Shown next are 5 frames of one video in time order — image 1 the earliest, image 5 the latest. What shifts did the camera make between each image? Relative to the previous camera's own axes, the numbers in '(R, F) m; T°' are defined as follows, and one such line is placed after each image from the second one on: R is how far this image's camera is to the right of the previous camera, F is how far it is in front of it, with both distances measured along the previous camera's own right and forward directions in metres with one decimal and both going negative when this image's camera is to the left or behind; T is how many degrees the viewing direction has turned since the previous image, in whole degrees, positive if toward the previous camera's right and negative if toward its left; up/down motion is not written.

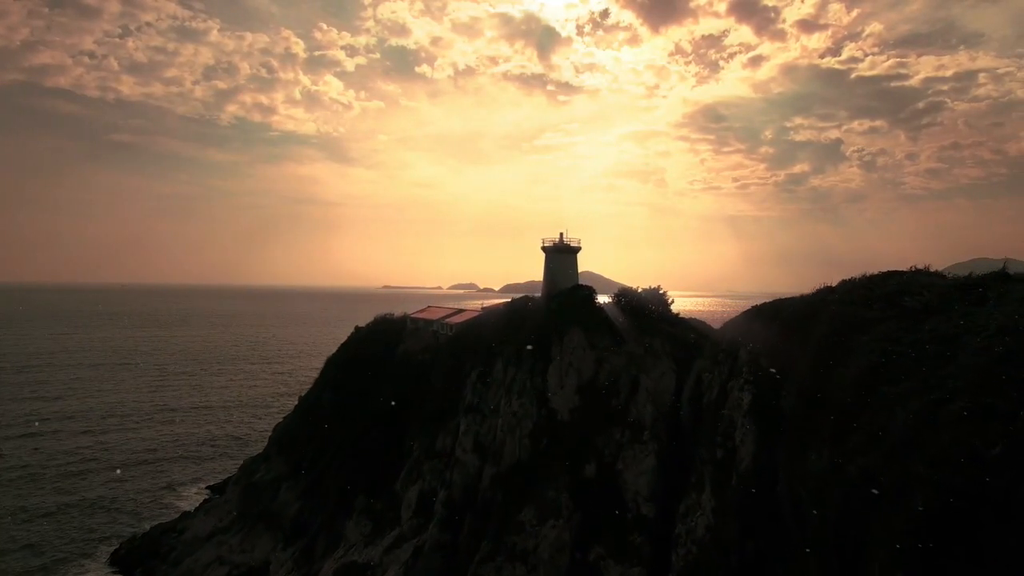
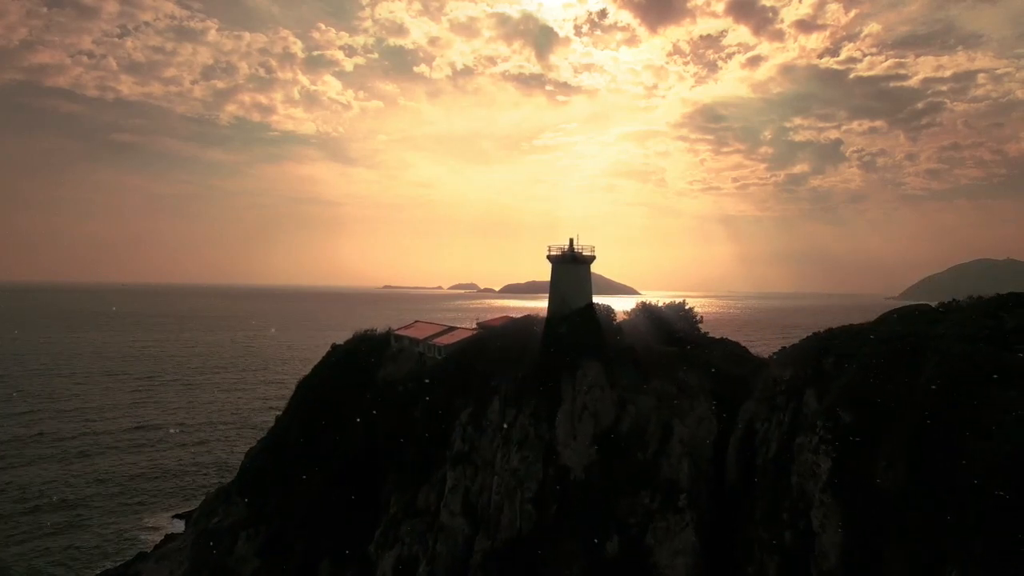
(-0.9, +1.0) m; 0°
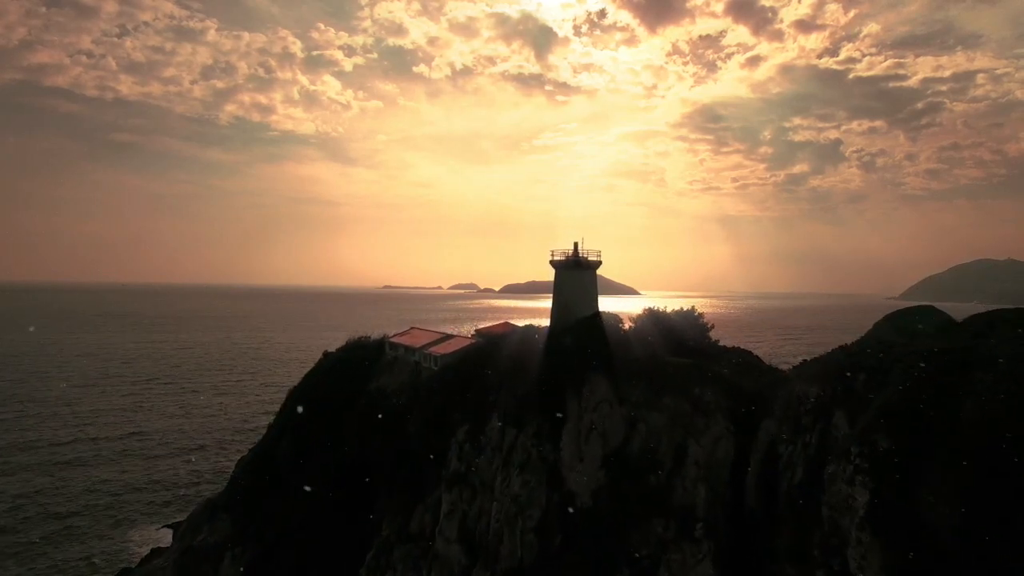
(-0.4, +0.2) m; 0°
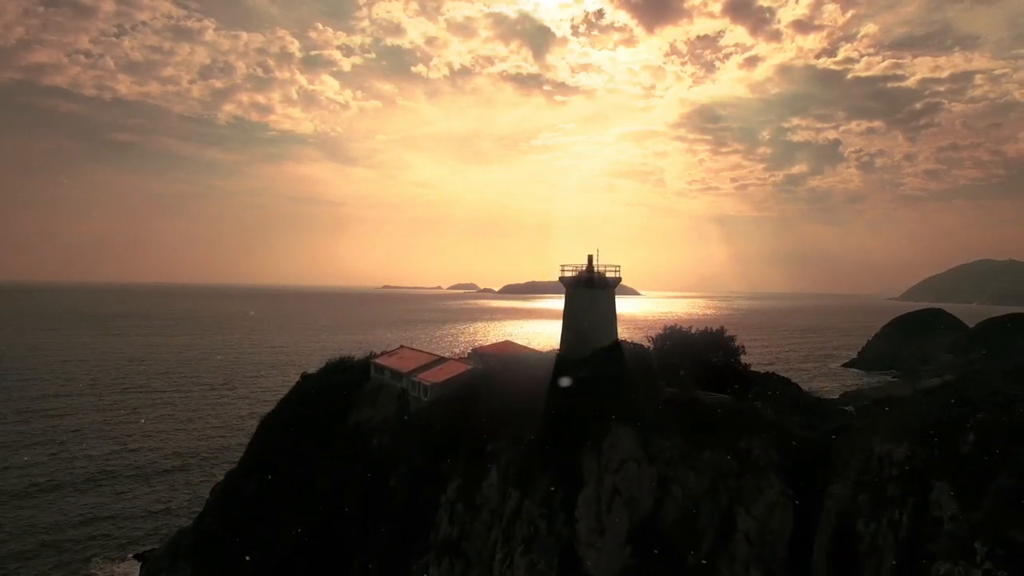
(-1.3, -0.2) m; 0°
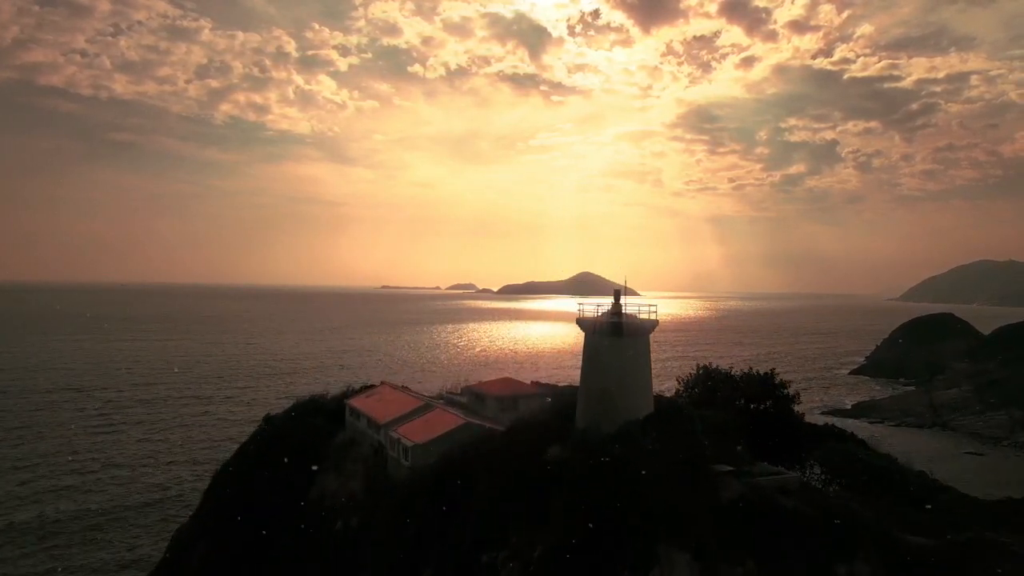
(-1.3, +0.1) m; 0°
